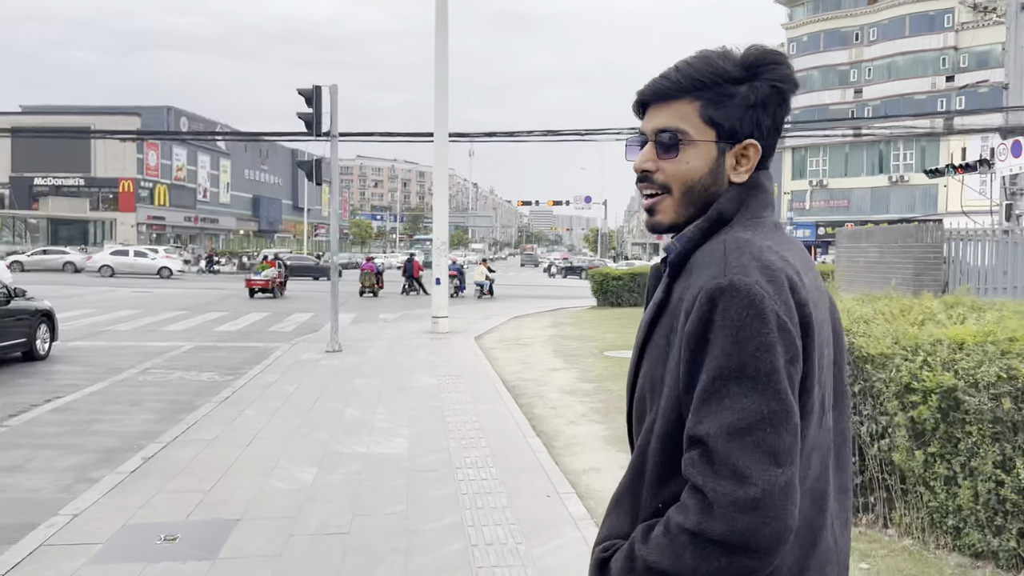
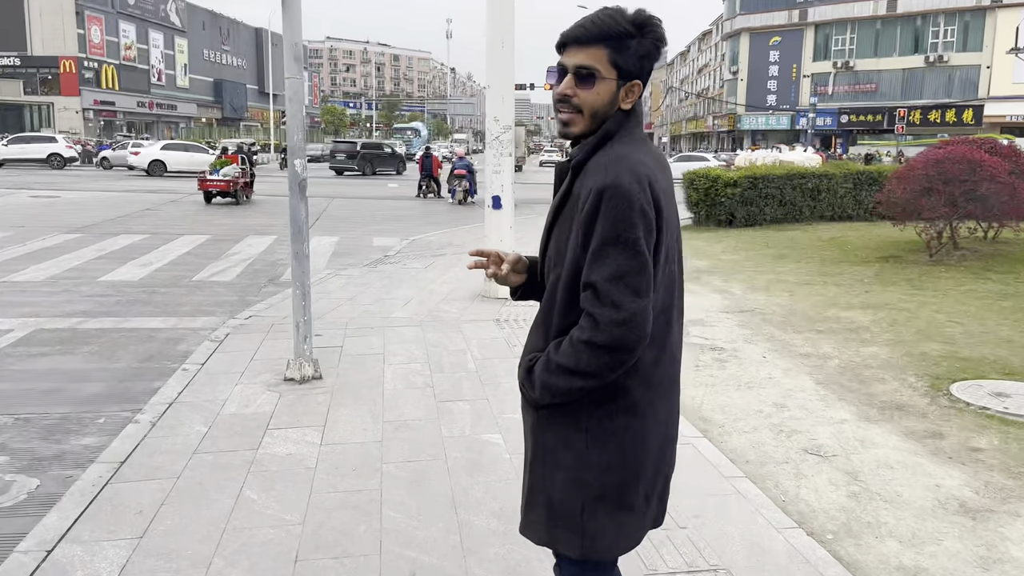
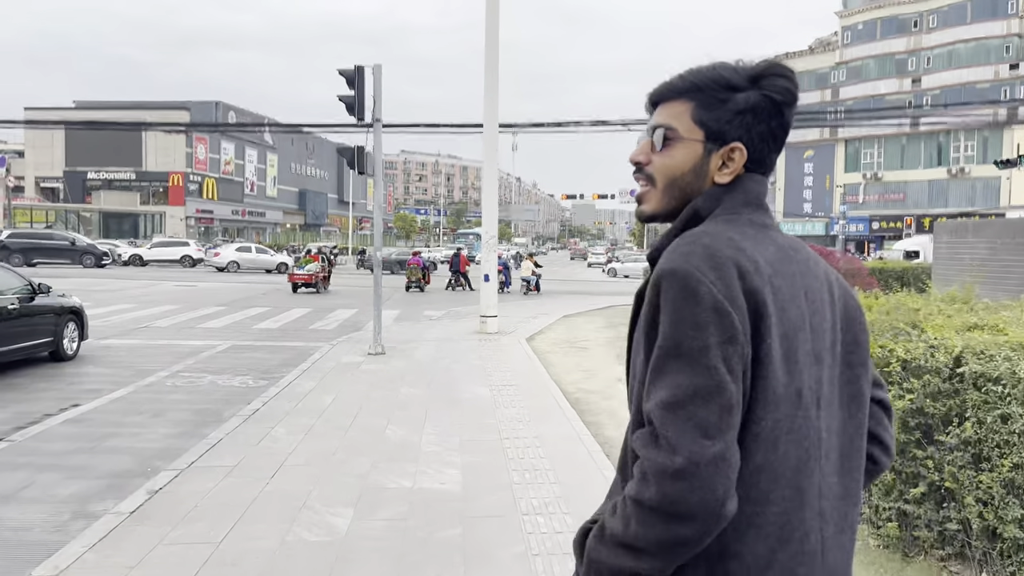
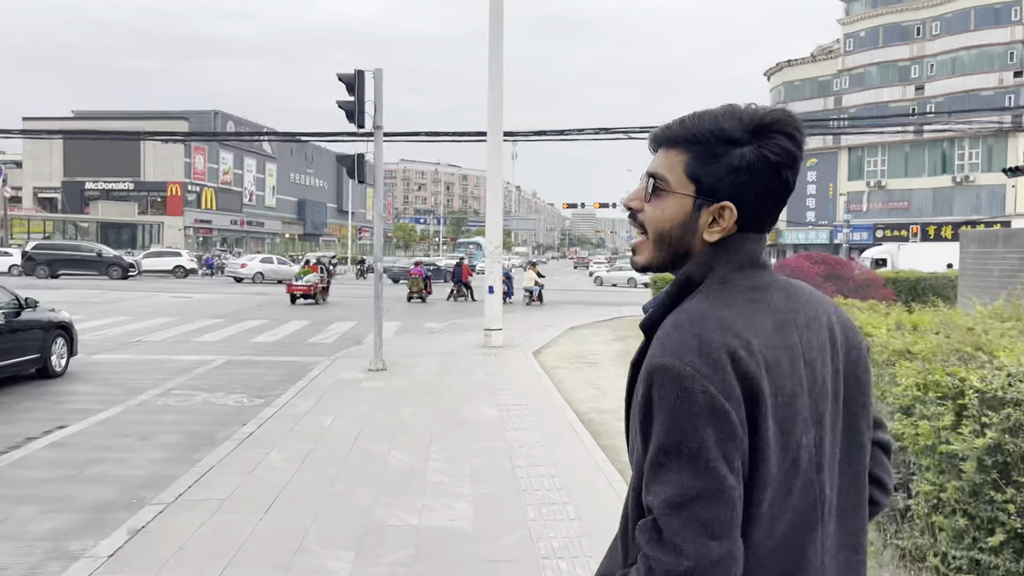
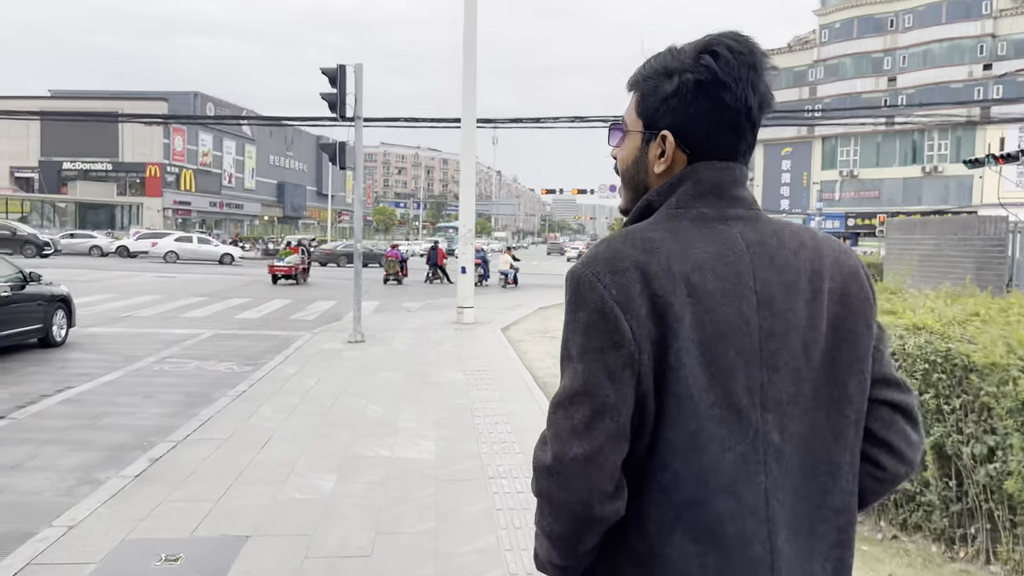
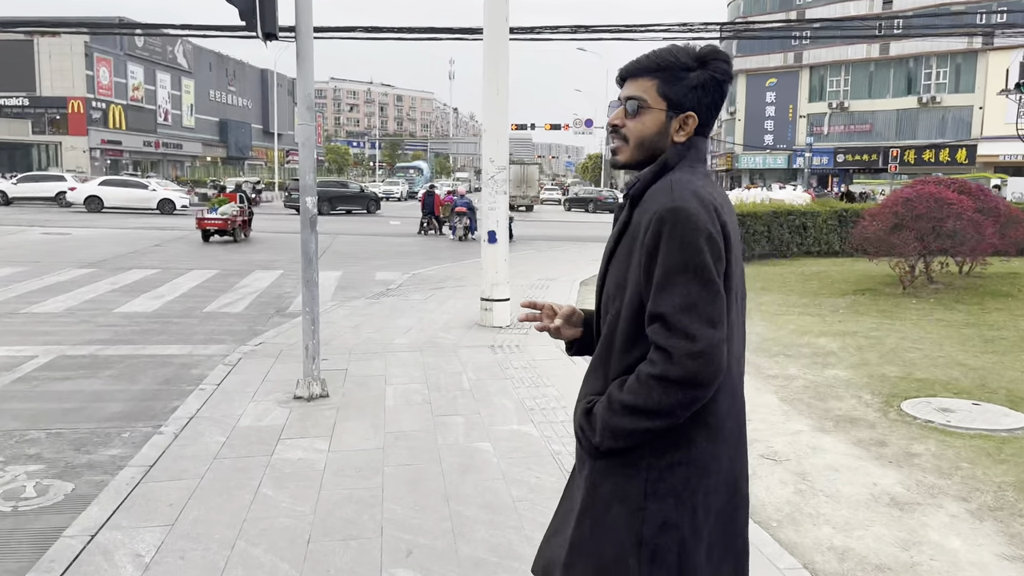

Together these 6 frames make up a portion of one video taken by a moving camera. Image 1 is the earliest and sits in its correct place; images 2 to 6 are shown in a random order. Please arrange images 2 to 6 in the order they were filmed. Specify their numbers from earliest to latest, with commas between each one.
5, 3, 4, 6, 2
